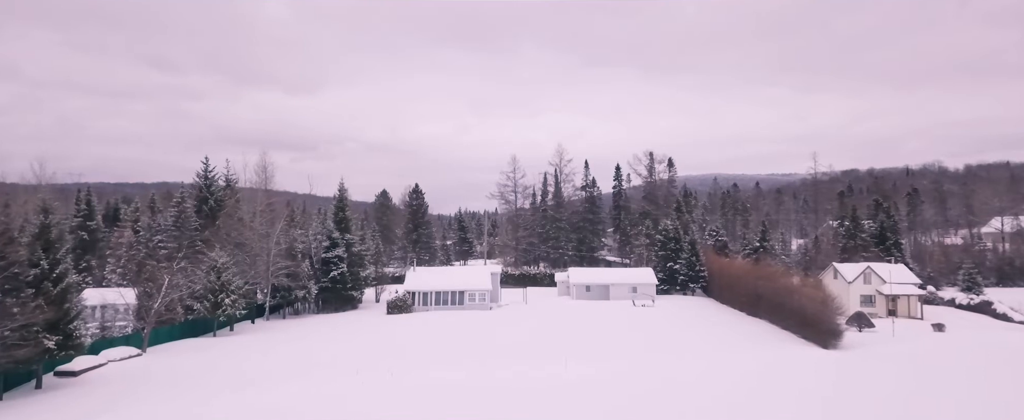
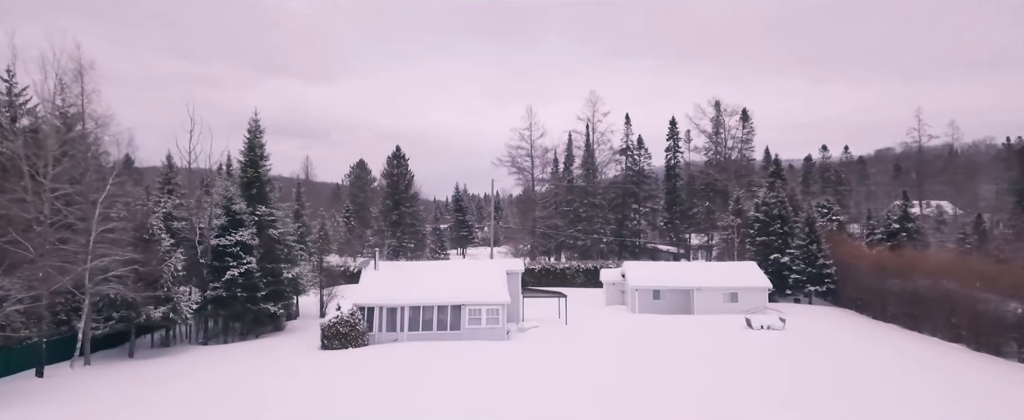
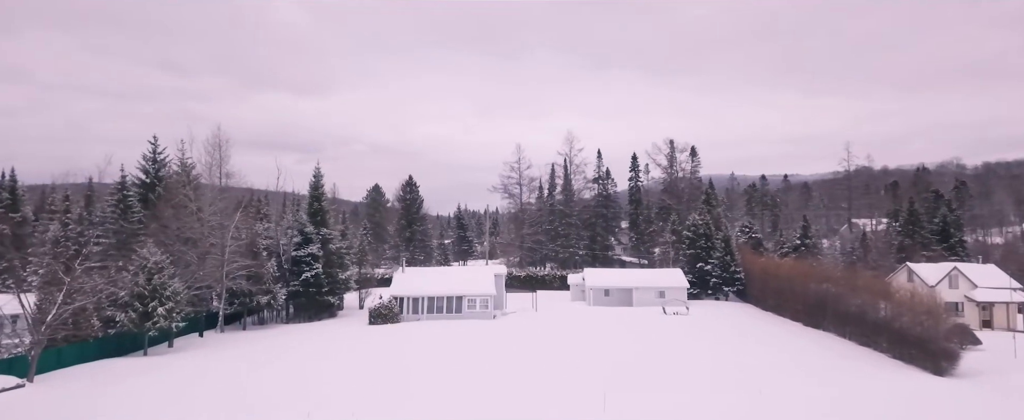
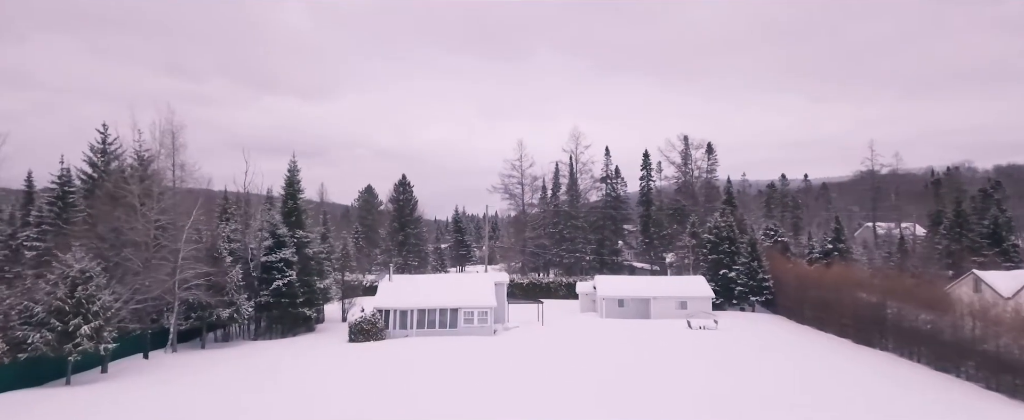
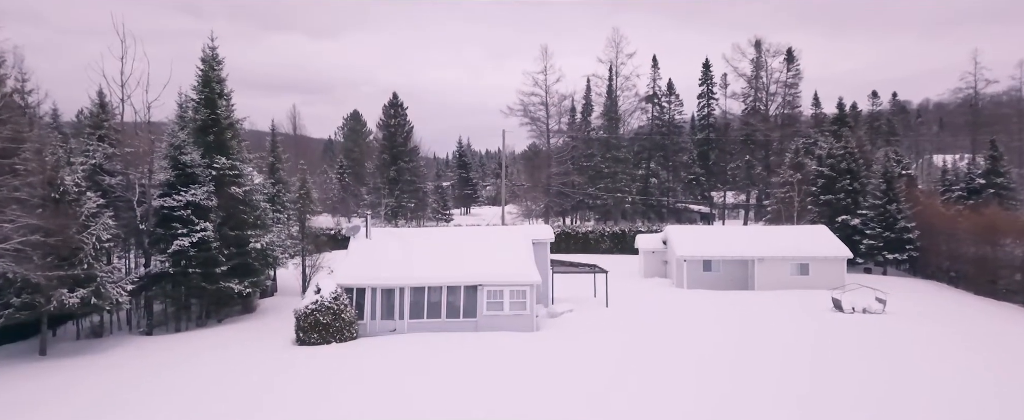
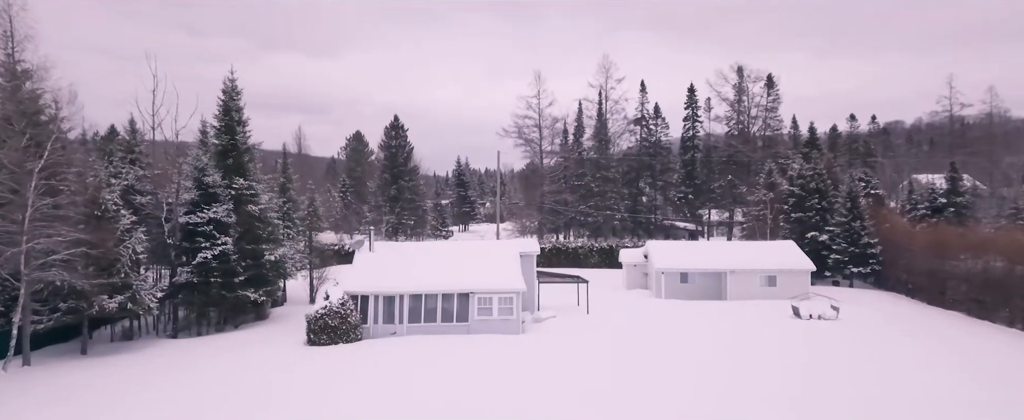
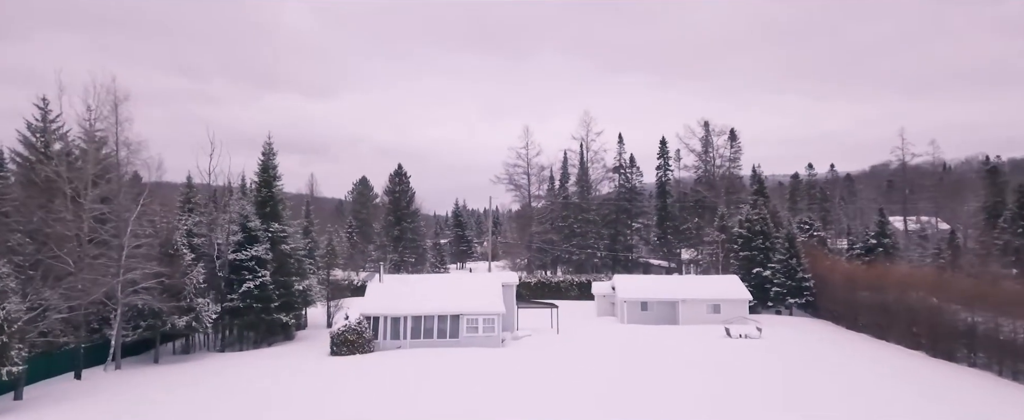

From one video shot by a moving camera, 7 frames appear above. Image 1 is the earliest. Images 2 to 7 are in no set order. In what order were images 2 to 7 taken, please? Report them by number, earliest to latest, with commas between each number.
3, 4, 7, 2, 6, 5
